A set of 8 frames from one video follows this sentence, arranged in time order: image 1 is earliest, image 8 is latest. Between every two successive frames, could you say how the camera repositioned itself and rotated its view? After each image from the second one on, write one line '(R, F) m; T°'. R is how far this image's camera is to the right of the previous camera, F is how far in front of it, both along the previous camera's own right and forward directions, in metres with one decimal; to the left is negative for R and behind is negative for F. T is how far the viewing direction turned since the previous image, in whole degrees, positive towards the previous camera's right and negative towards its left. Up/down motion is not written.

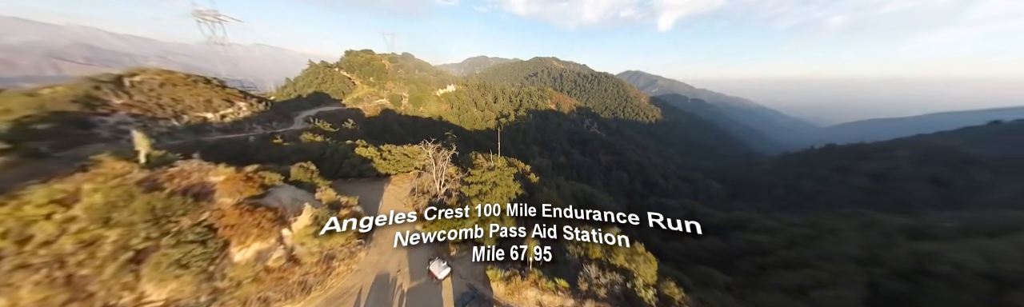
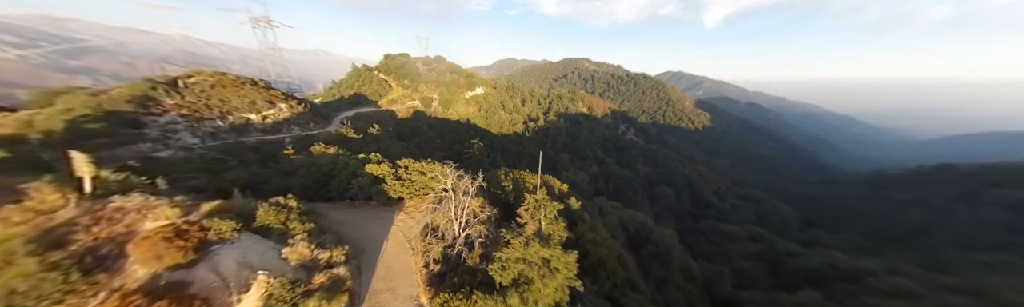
(-1.4, +4.5) m; -7°
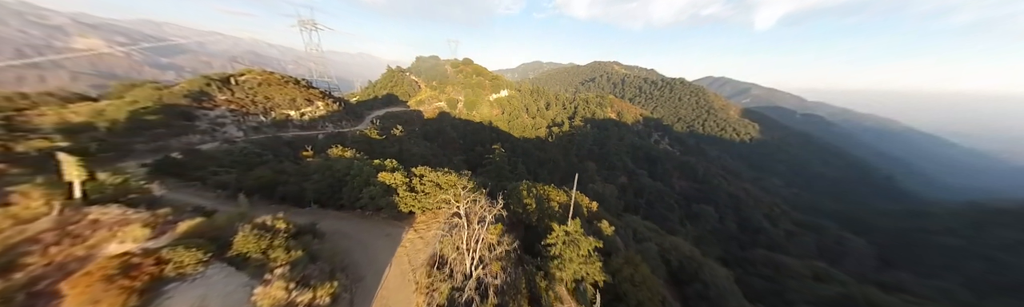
(-0.4, +2.2) m; -6°
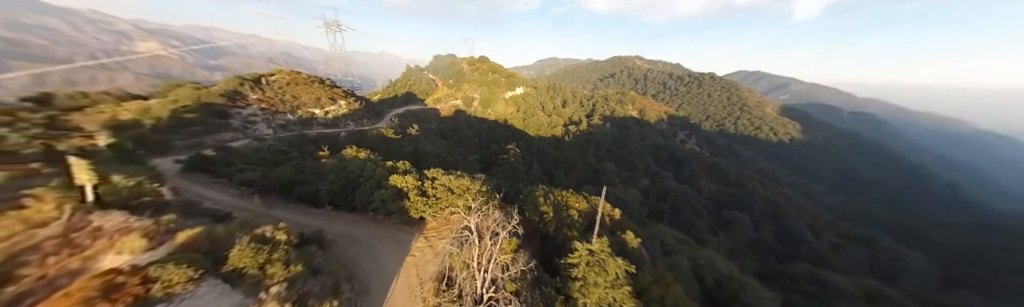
(-0.2, +1.2) m; -4°
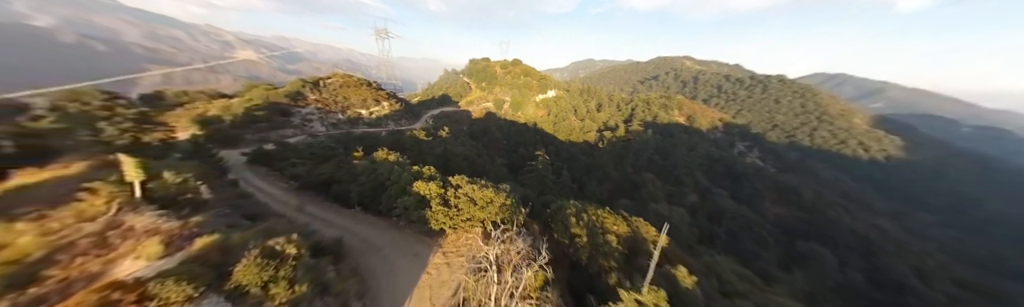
(-0.2, +1.5) m; -8°
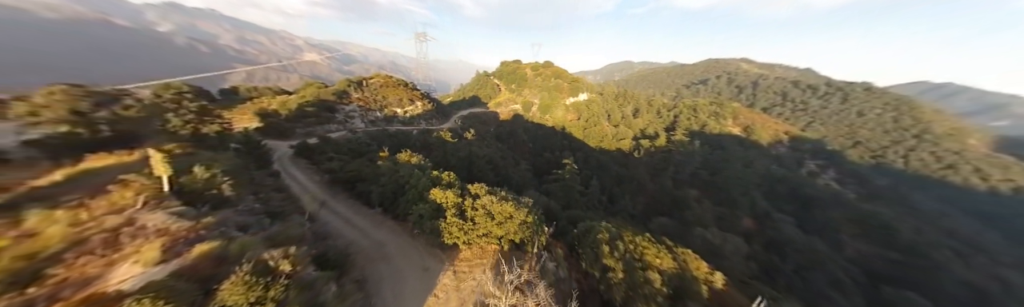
(0.0, +1.5) m; -7°
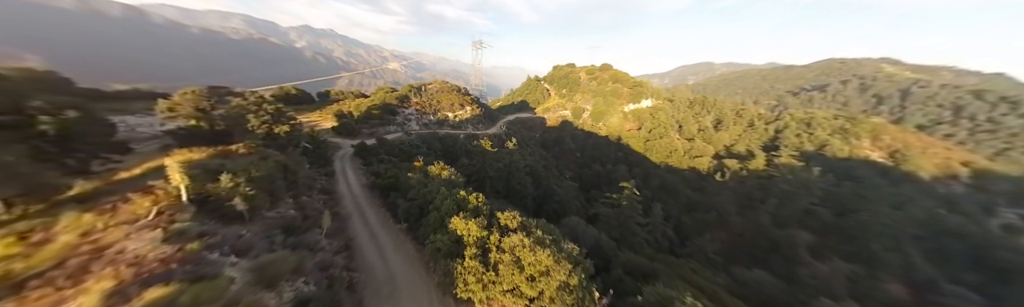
(0.0, +3.0) m; -13°
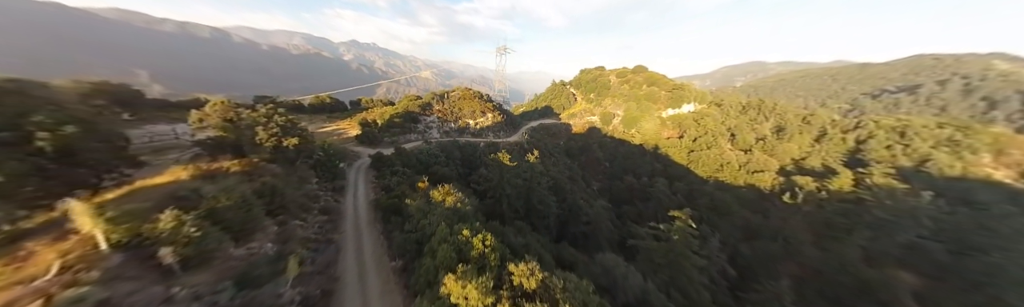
(+0.2, +2.8) m; -7°
